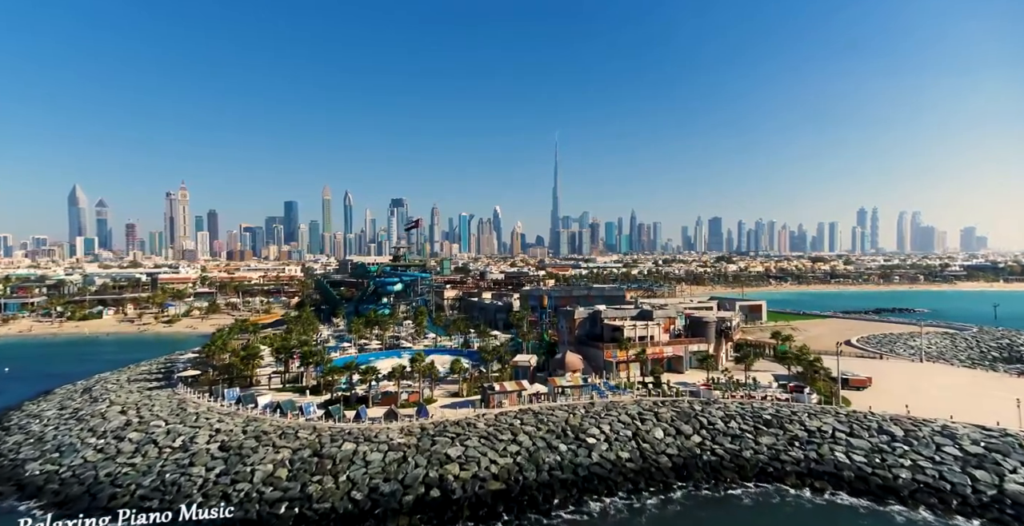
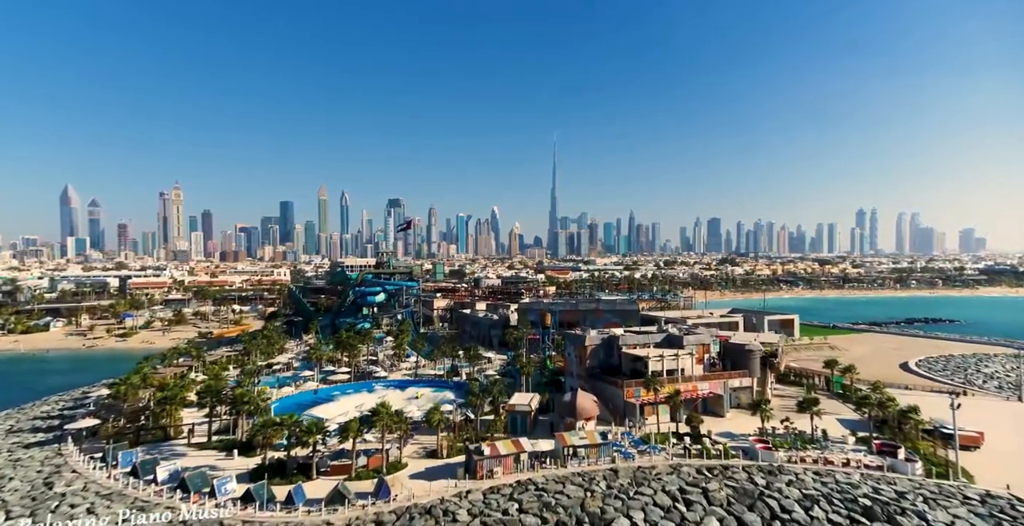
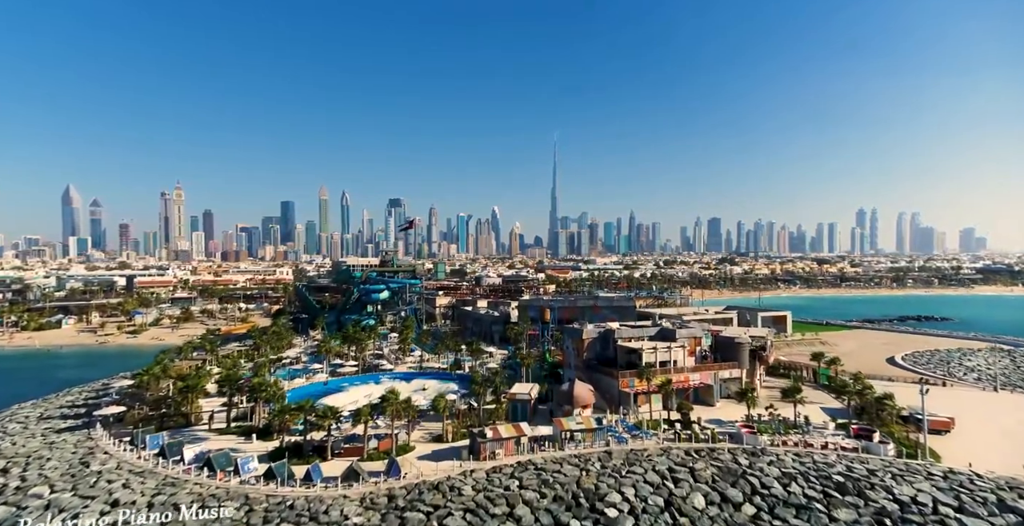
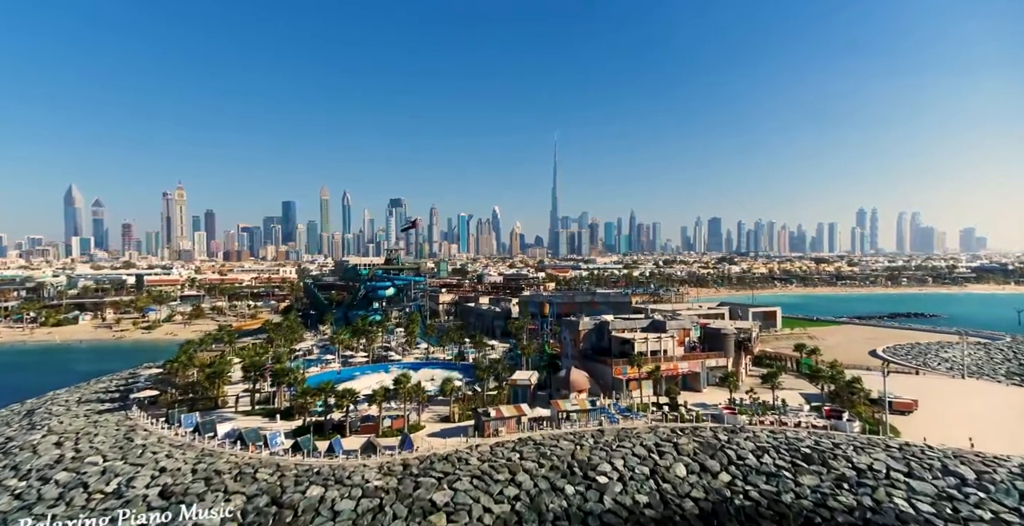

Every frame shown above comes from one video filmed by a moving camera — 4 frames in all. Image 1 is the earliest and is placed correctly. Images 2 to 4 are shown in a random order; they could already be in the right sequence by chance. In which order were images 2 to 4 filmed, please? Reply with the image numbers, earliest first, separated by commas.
4, 3, 2
